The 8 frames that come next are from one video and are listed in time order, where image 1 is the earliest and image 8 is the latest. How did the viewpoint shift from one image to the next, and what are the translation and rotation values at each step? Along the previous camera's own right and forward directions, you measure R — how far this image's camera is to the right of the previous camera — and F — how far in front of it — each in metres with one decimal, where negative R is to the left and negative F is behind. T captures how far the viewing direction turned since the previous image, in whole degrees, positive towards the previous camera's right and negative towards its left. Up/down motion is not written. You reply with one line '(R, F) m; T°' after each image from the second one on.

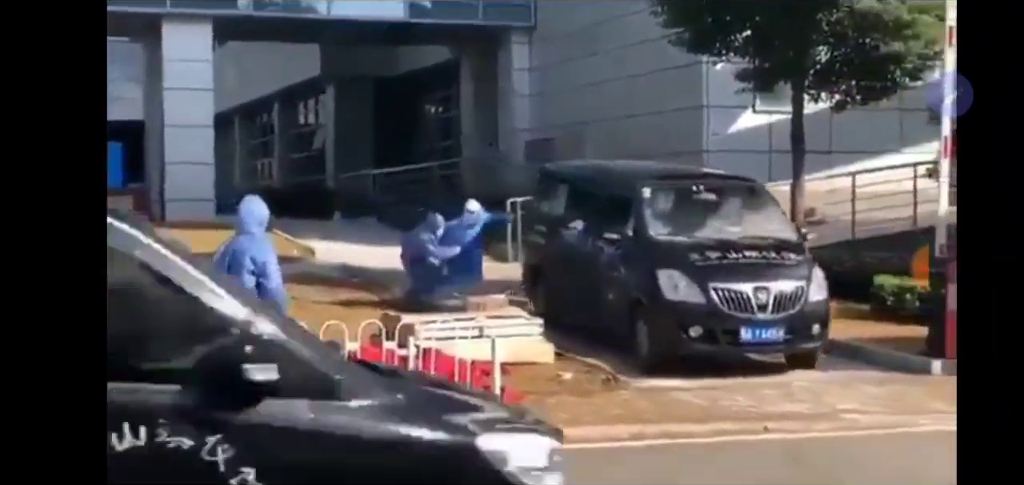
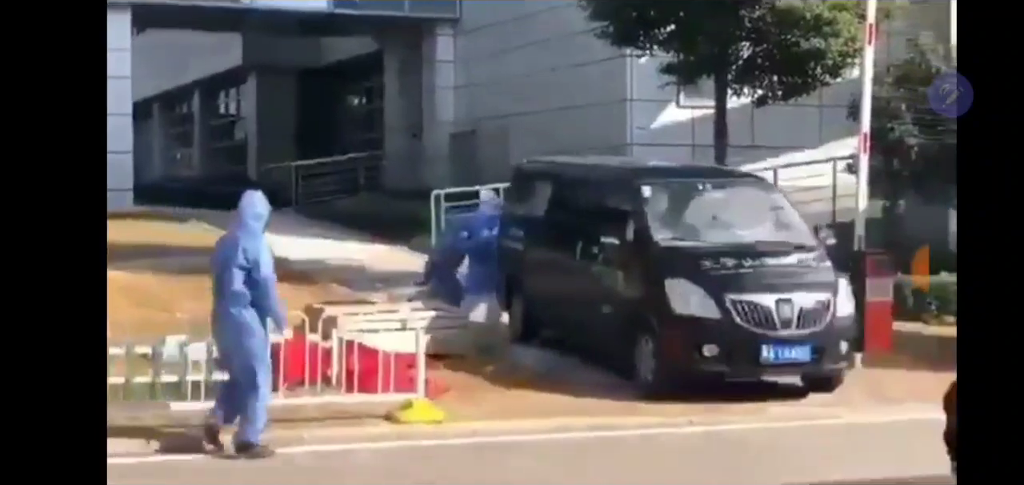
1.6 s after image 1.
(+0.2, 0.0) m; +1°
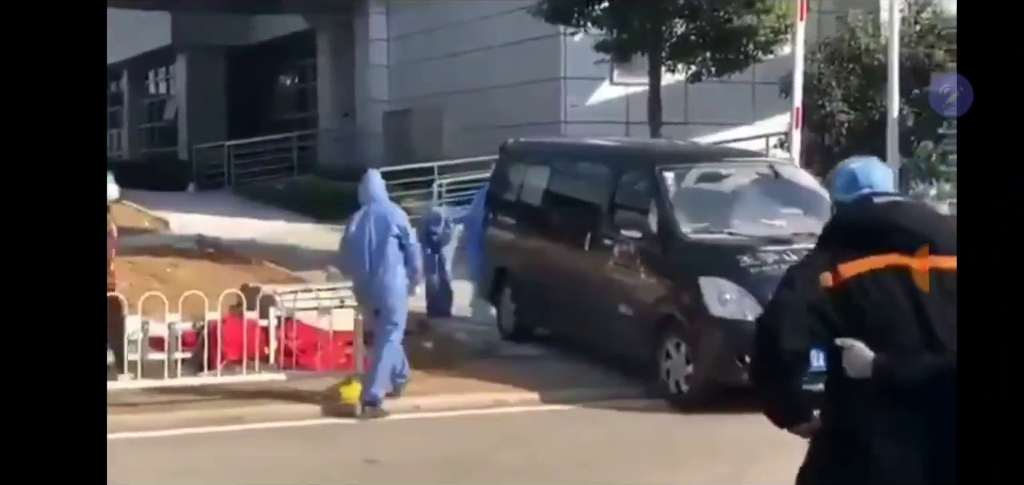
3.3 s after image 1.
(+0.1, 0.0) m; +1°
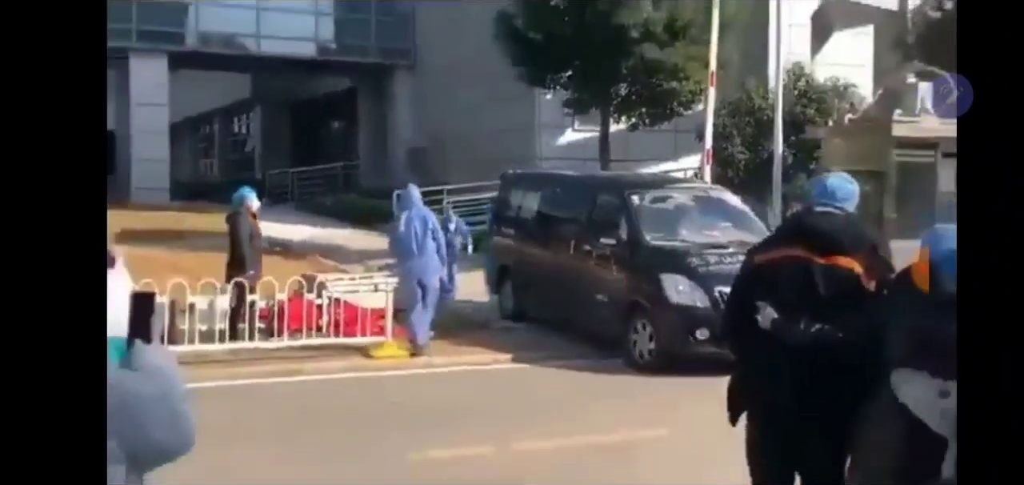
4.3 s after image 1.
(0.0, -0.9) m; +1°
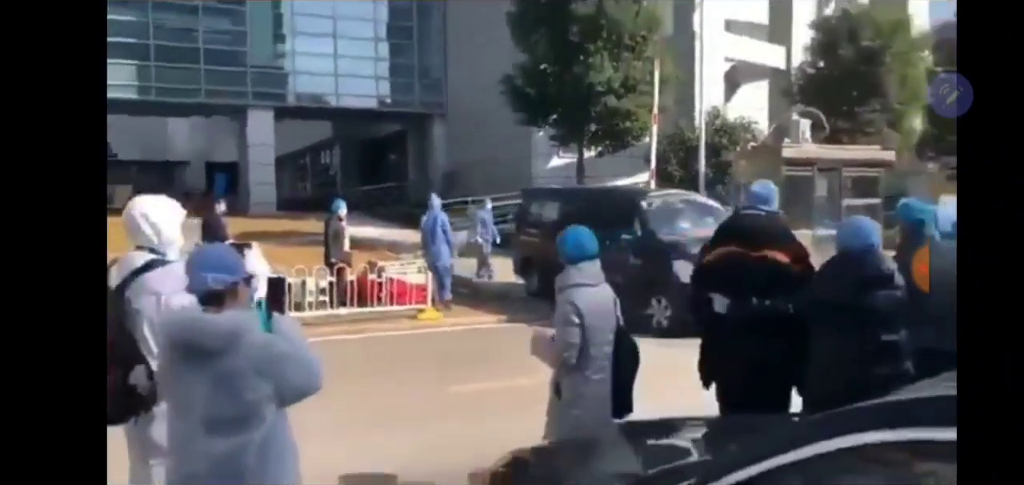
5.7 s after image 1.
(0.0, -1.3) m; 0°
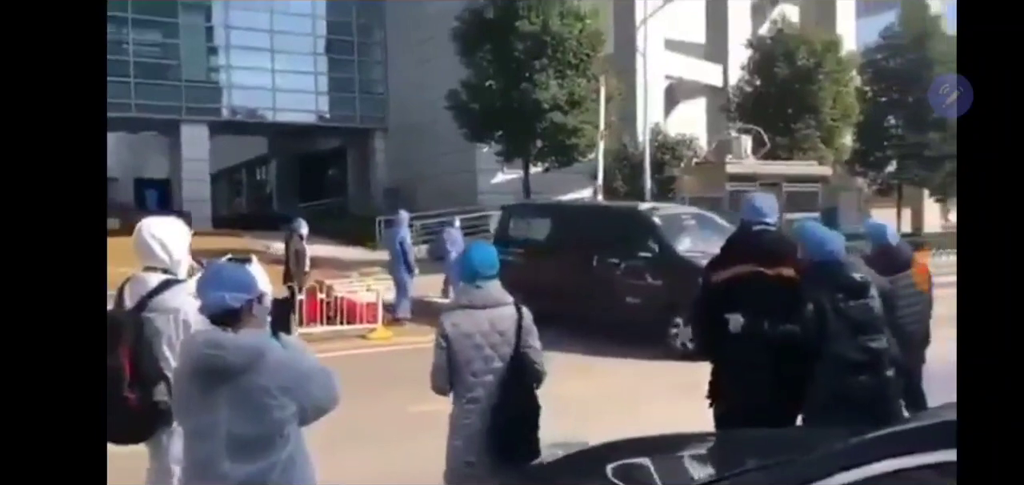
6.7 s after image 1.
(-0.2, 0.0) m; +6°
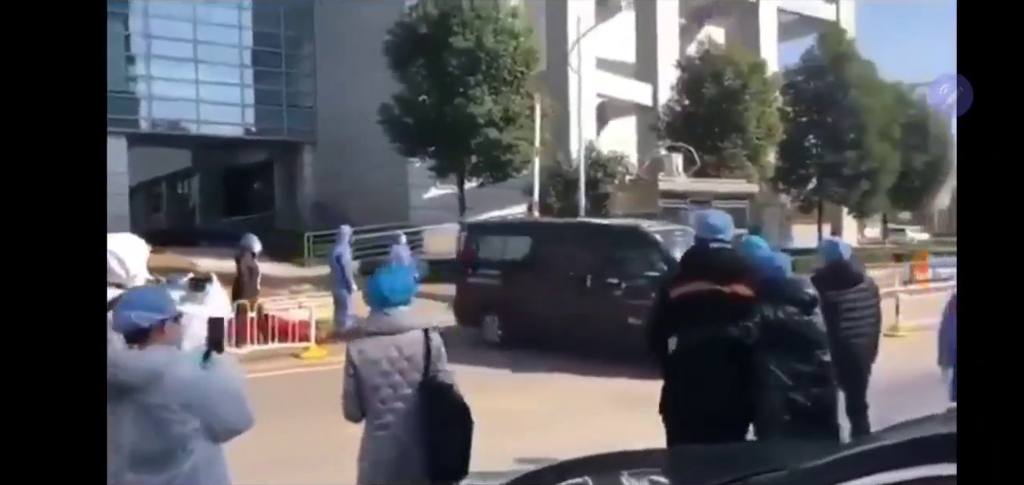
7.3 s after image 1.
(-0.1, 0.0) m; +6°
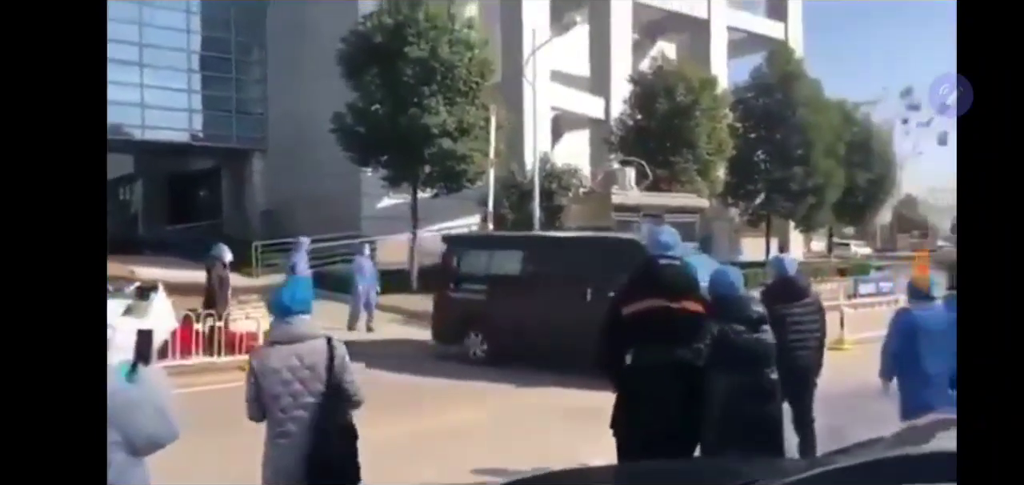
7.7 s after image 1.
(-0.1, 0.0) m; +4°
